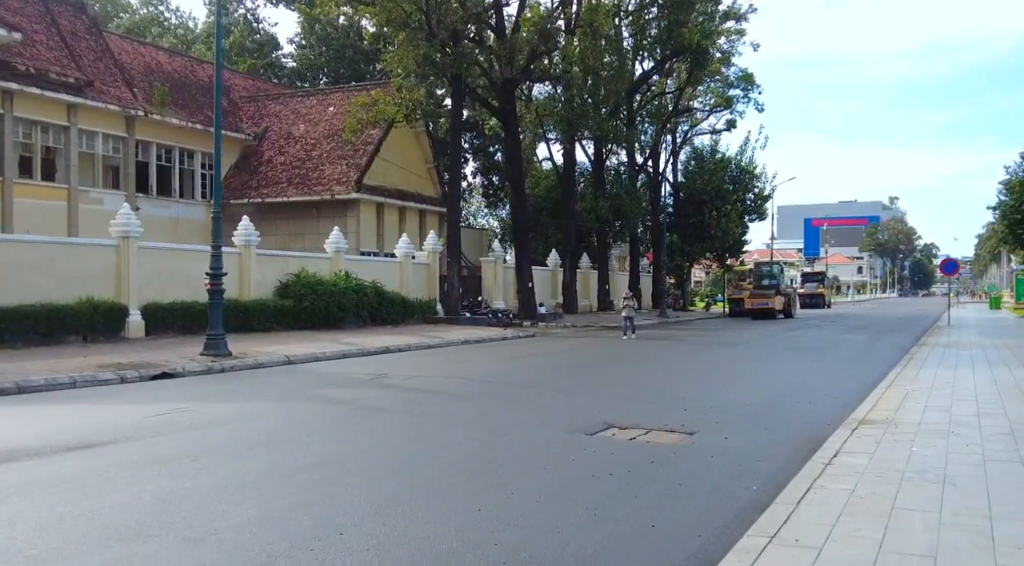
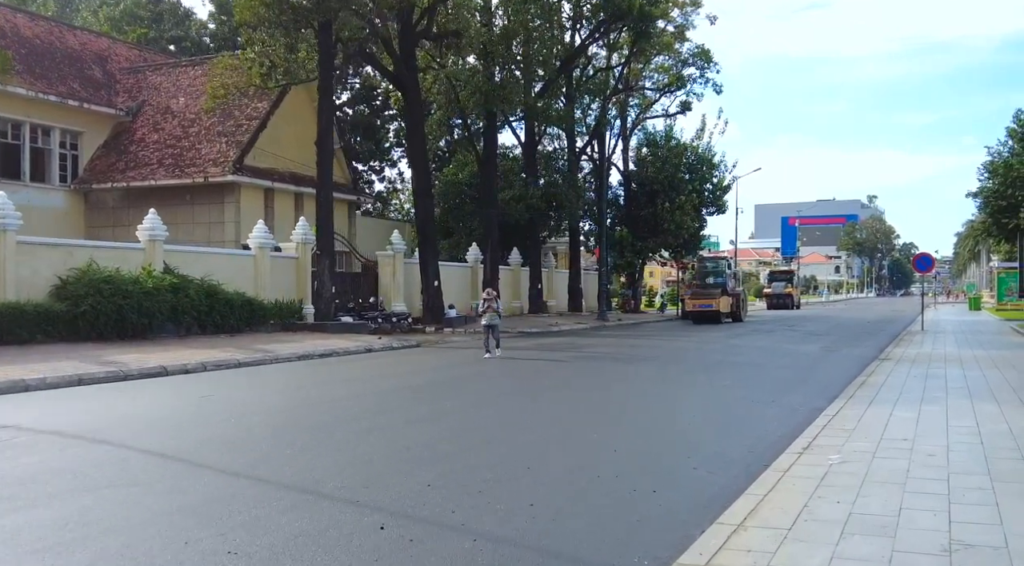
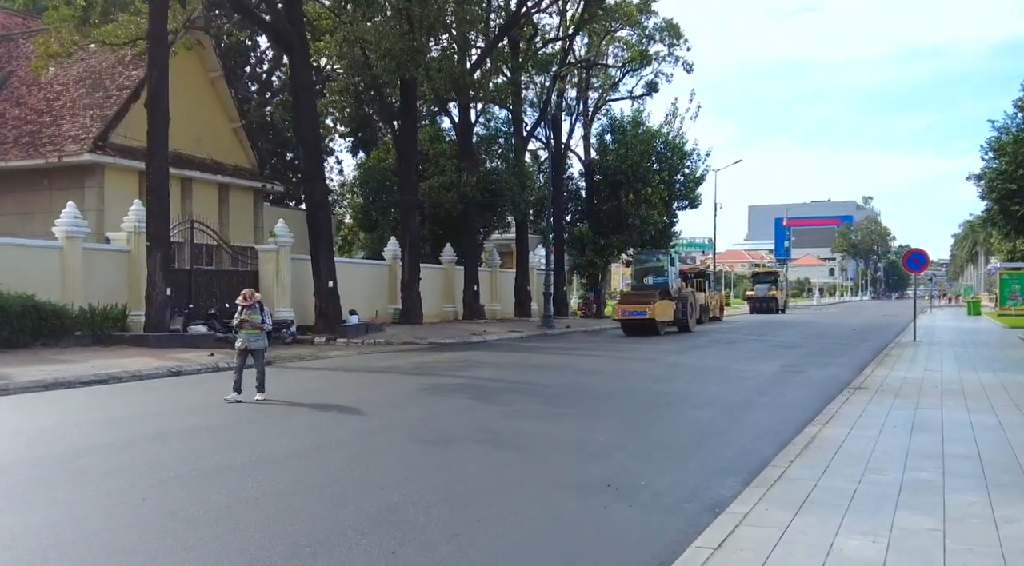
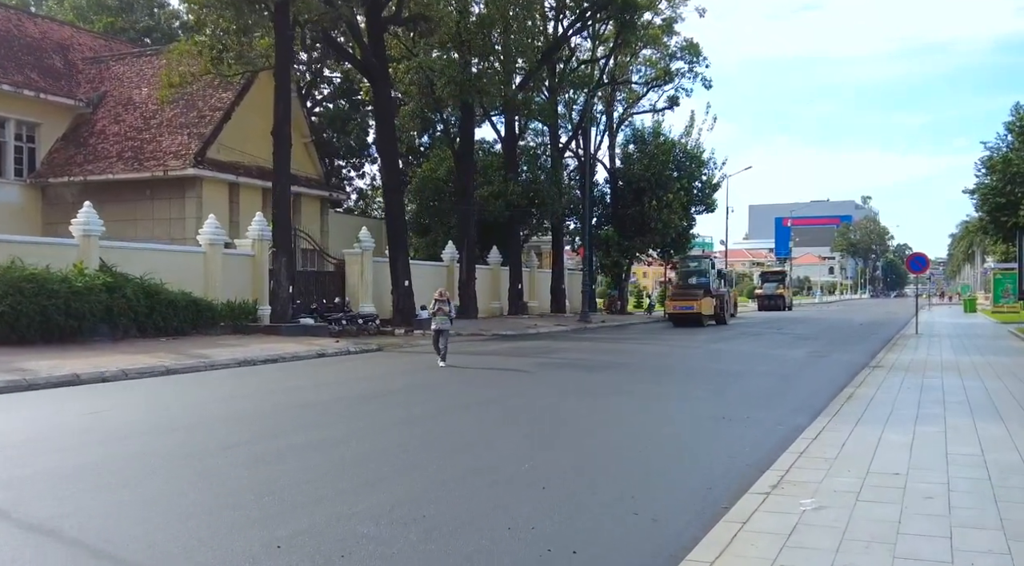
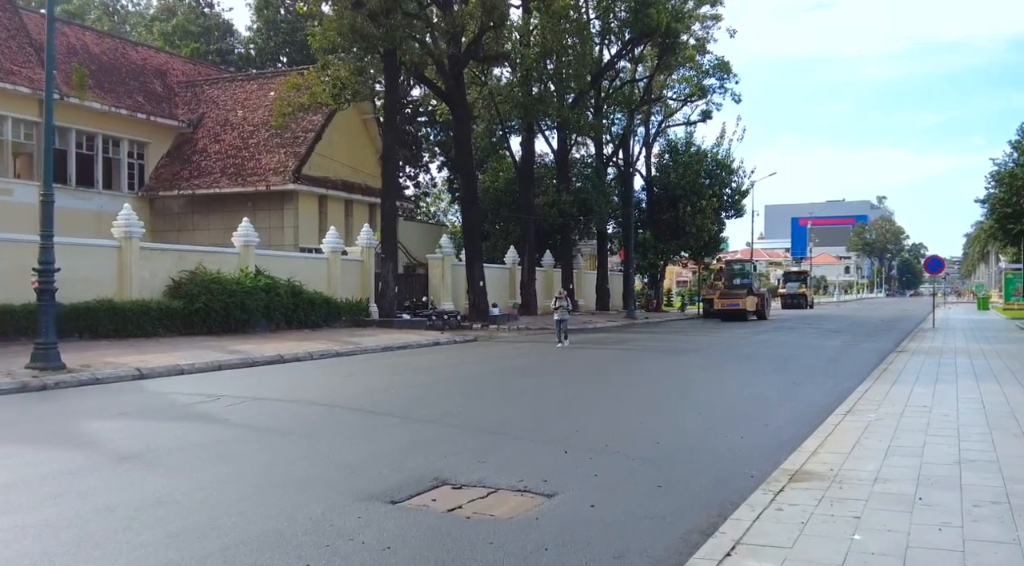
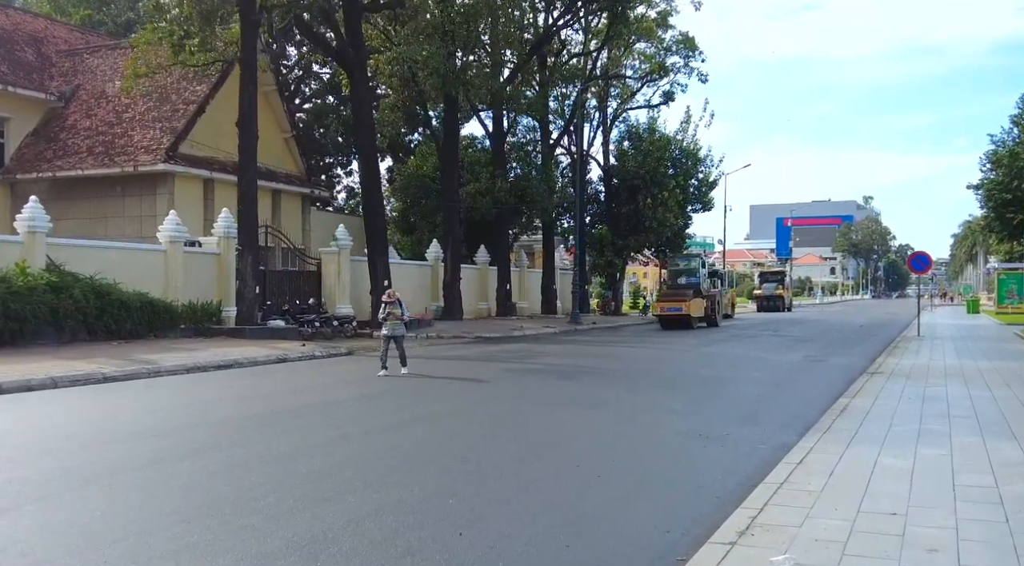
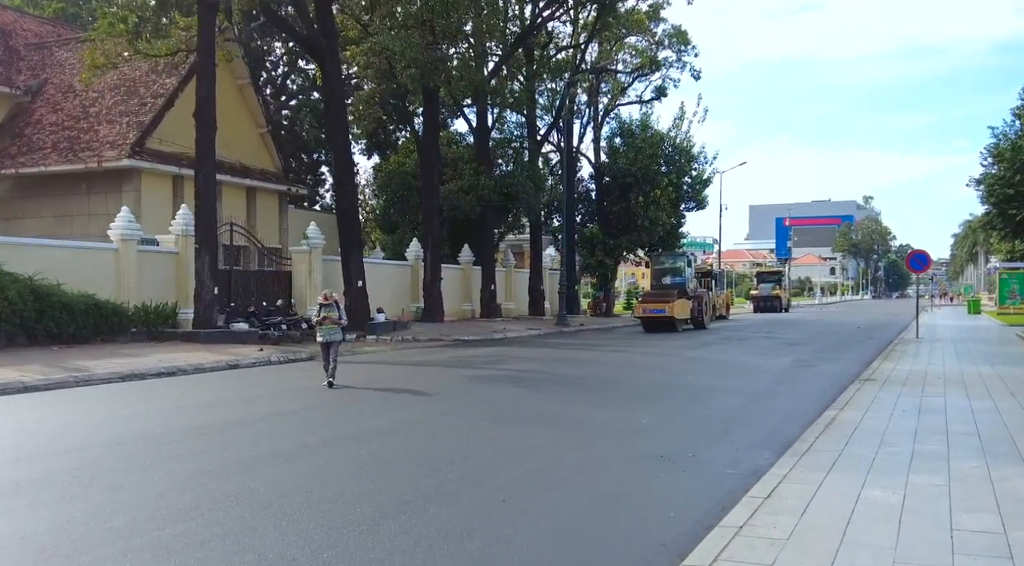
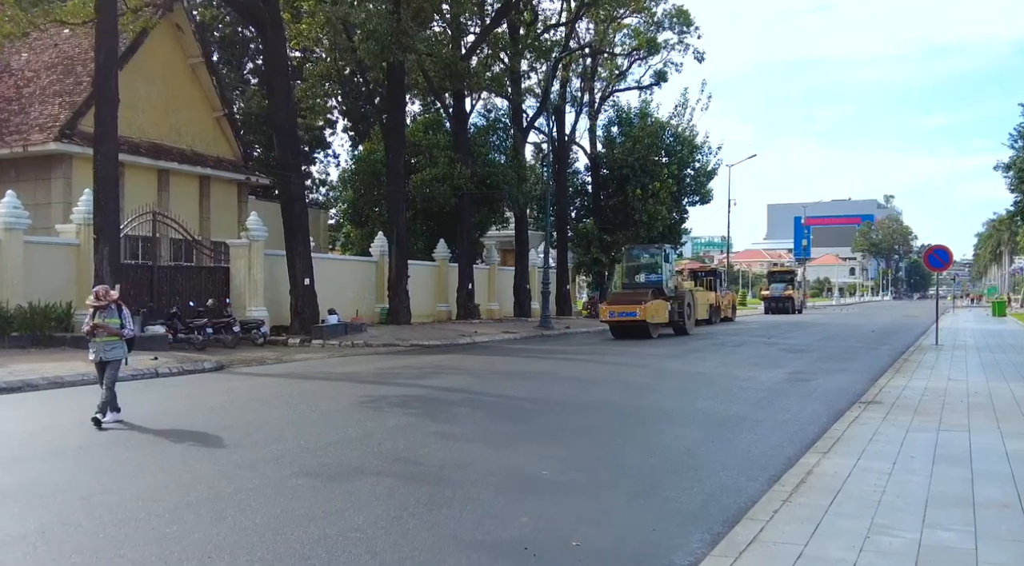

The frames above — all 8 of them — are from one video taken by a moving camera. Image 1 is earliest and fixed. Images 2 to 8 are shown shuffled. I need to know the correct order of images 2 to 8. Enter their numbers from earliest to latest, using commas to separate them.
5, 2, 4, 6, 7, 3, 8
